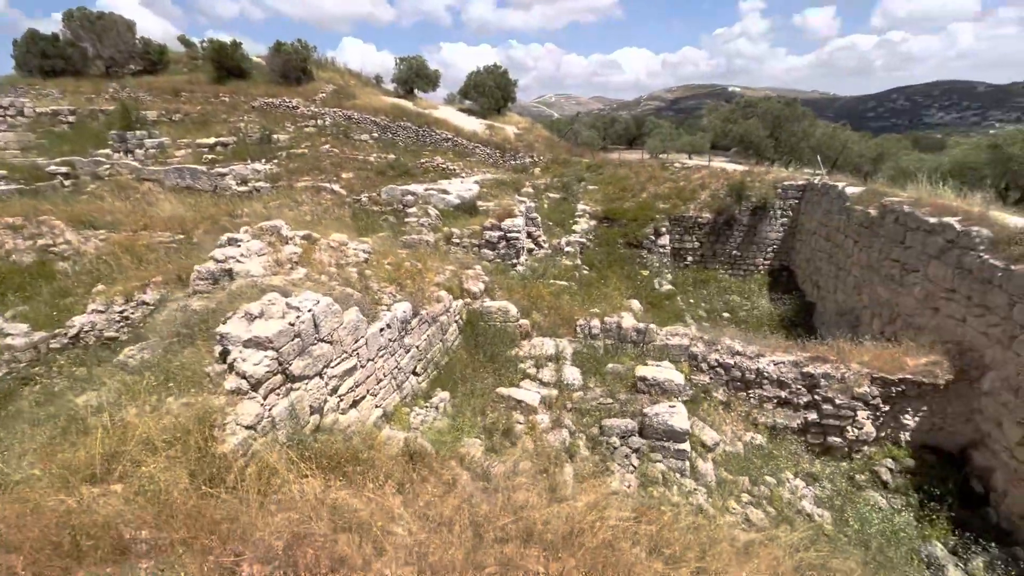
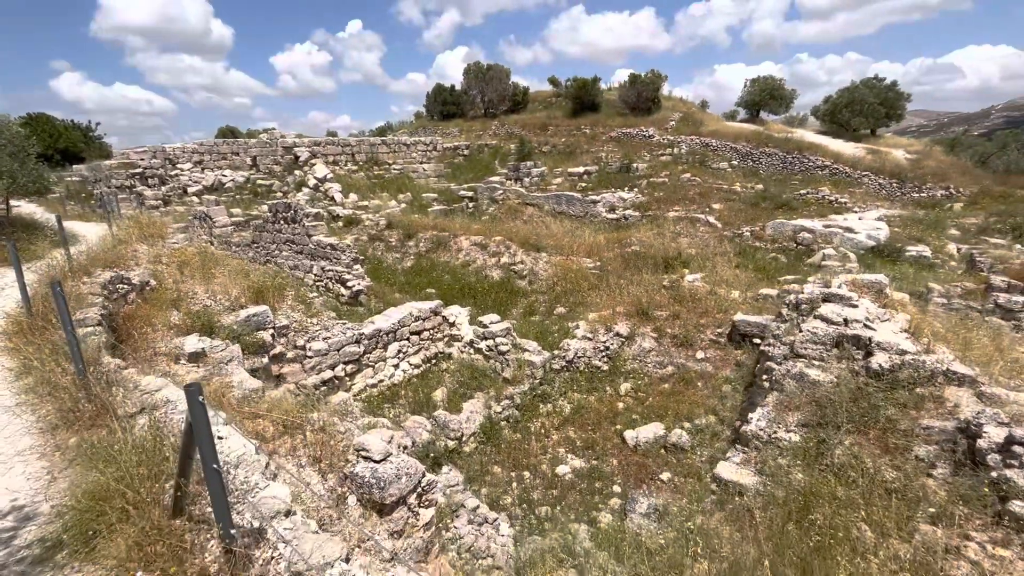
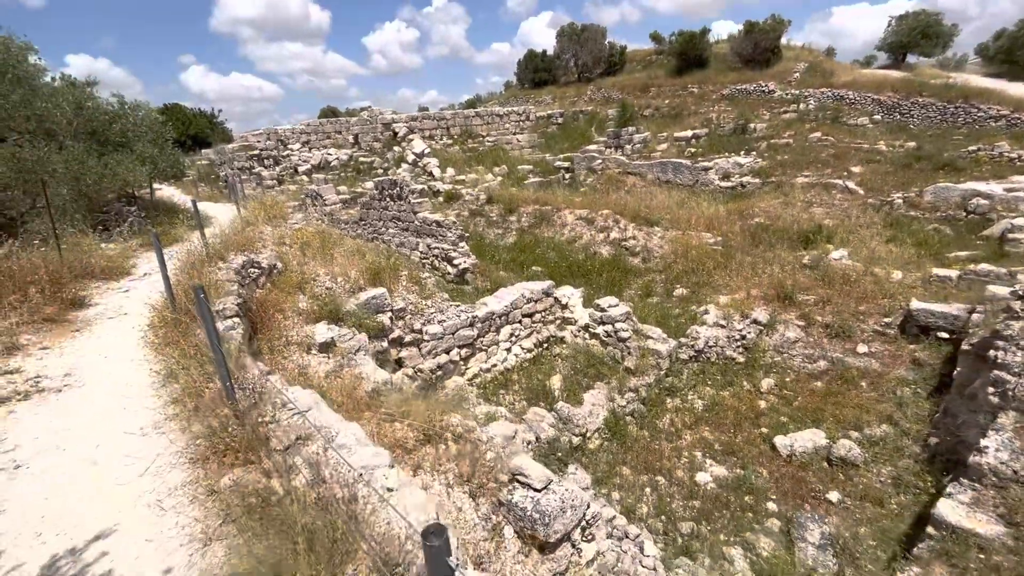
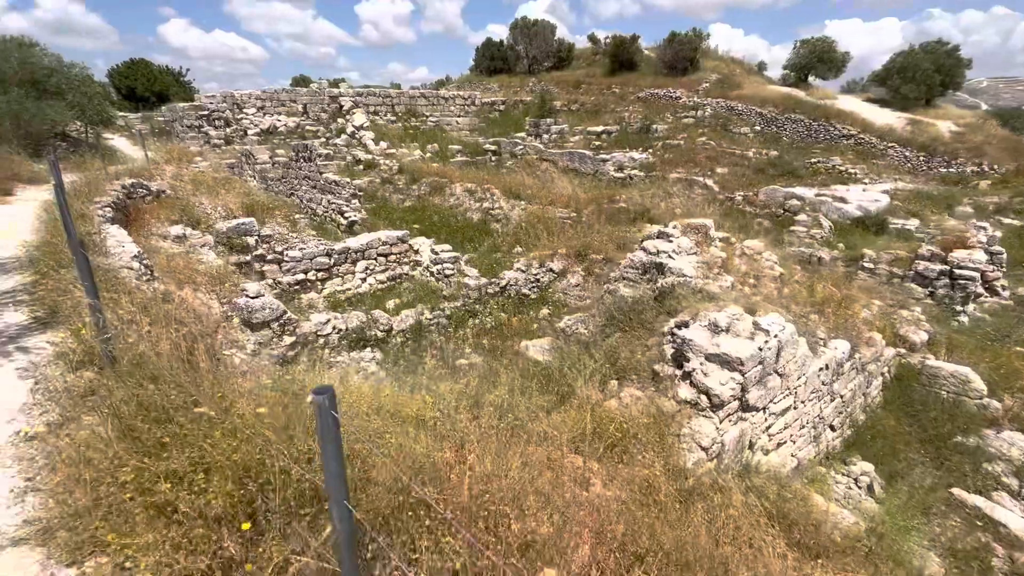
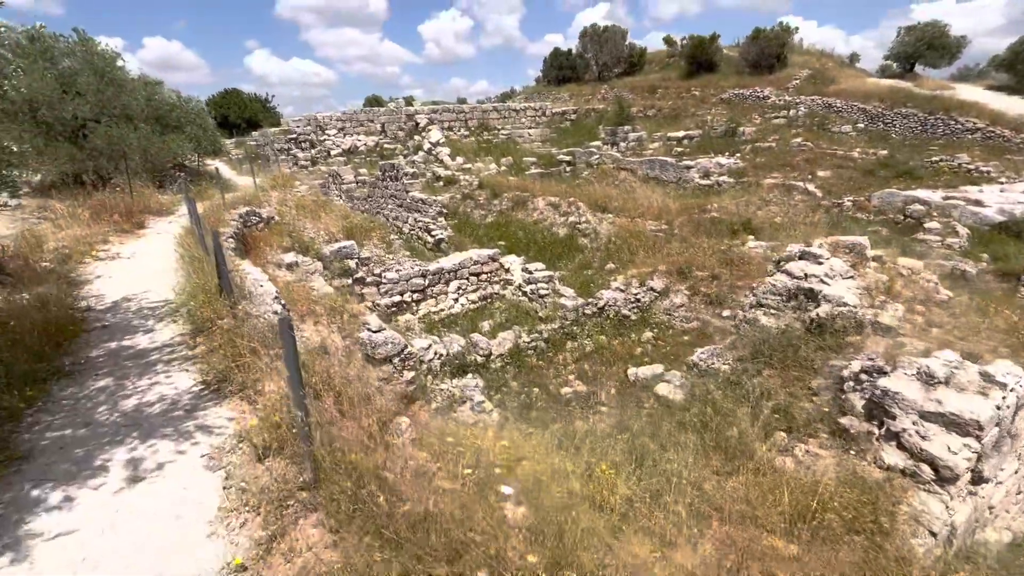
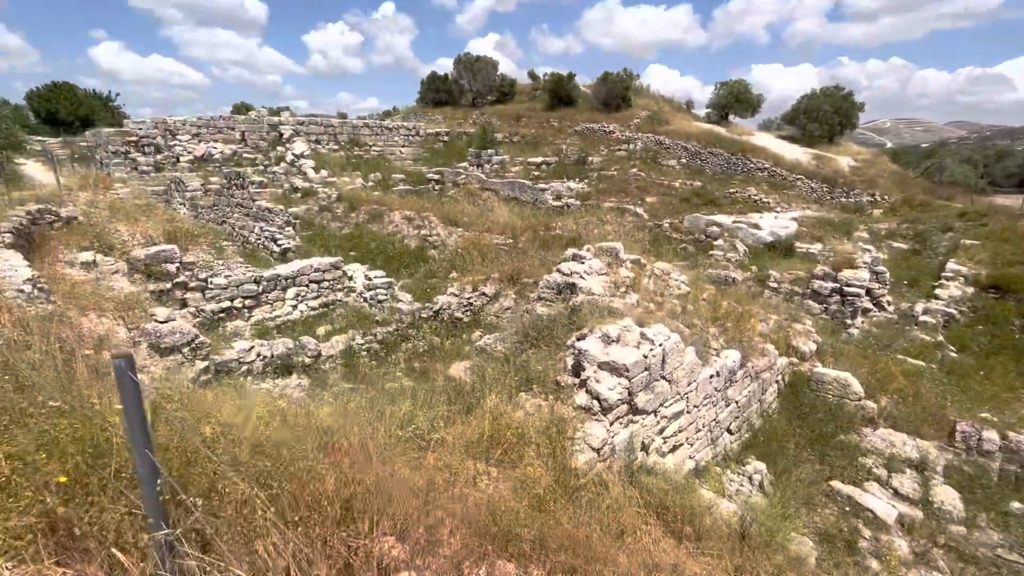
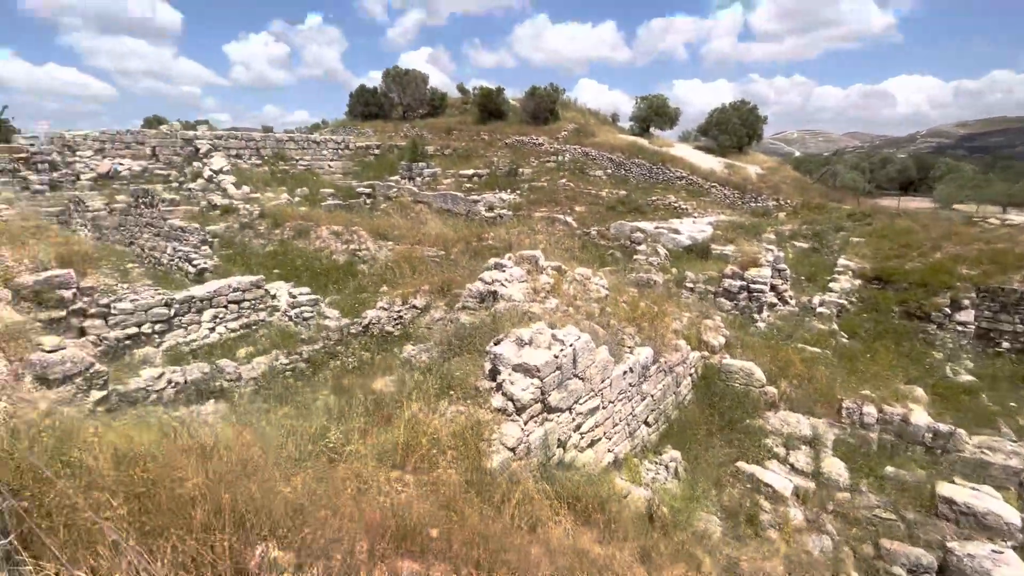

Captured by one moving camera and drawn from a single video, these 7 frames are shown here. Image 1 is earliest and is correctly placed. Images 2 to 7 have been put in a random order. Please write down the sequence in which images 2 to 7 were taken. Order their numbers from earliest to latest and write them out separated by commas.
7, 6, 4, 5, 2, 3
